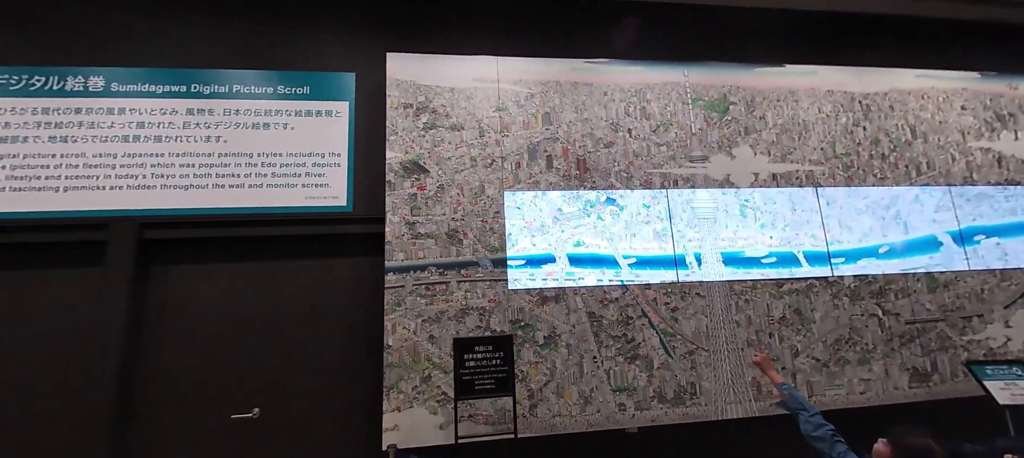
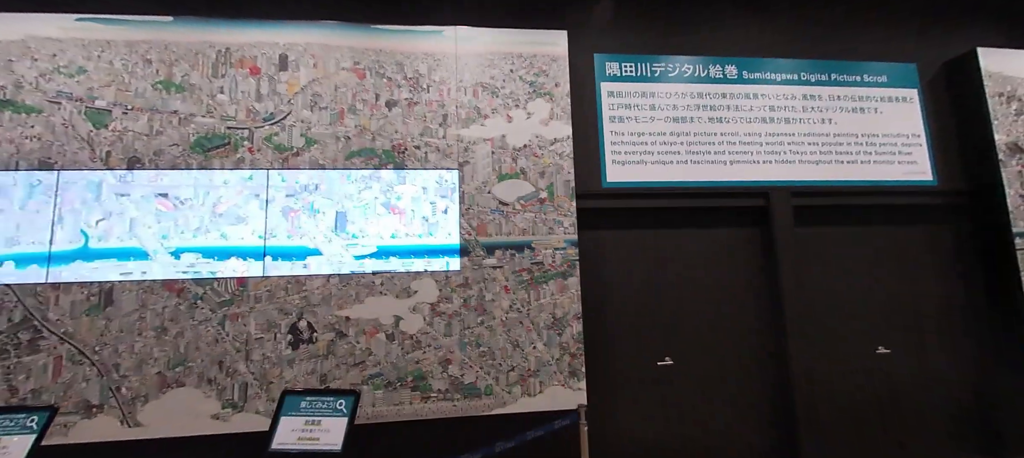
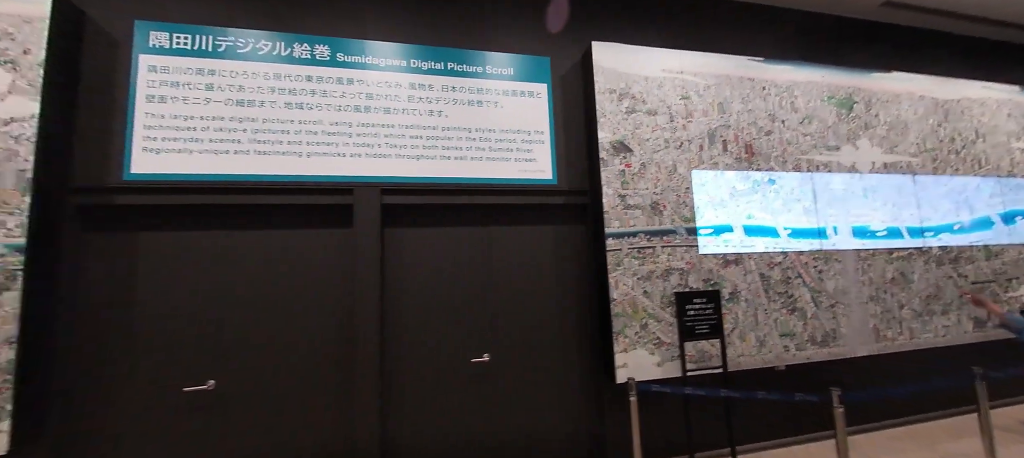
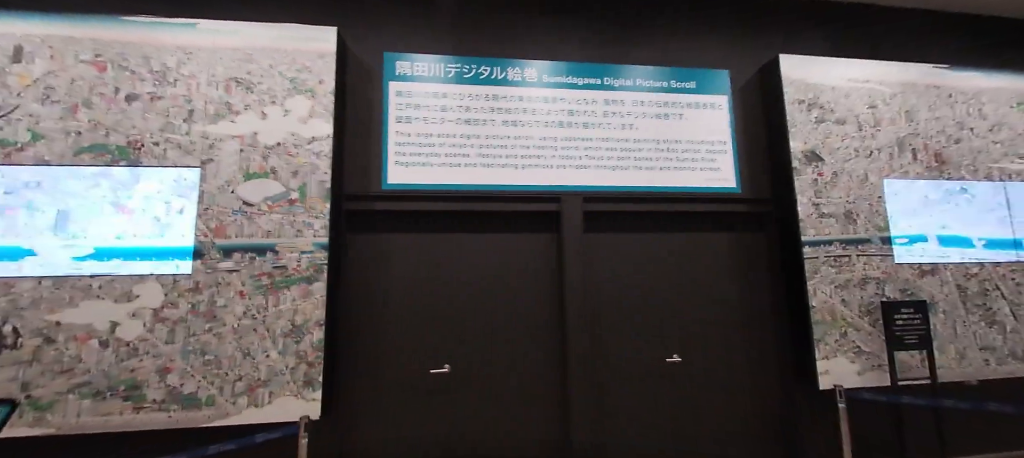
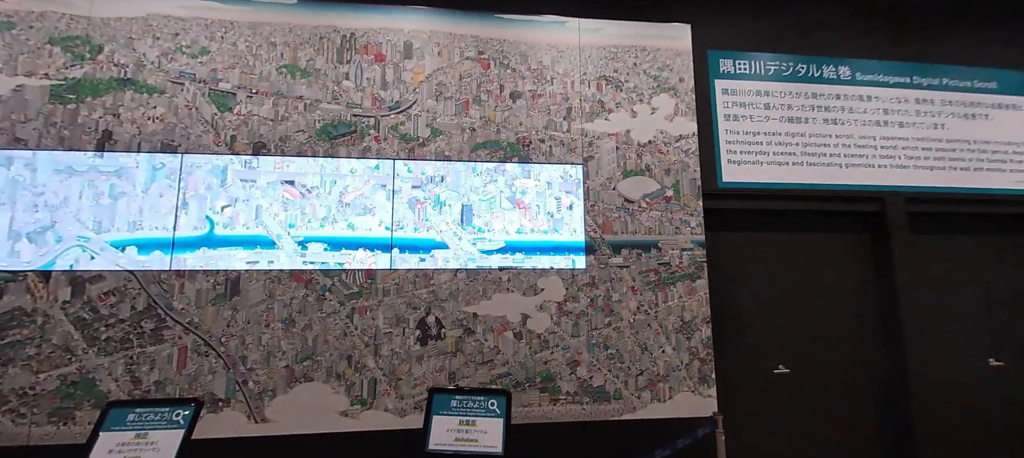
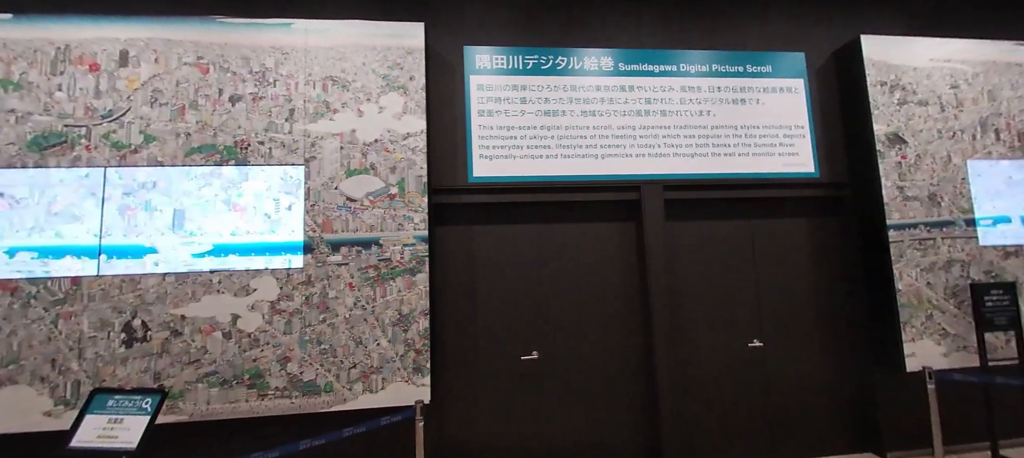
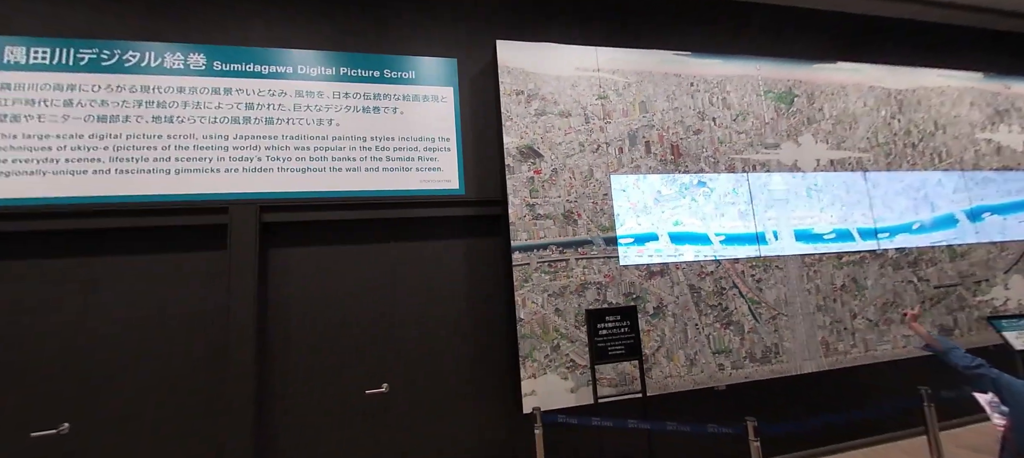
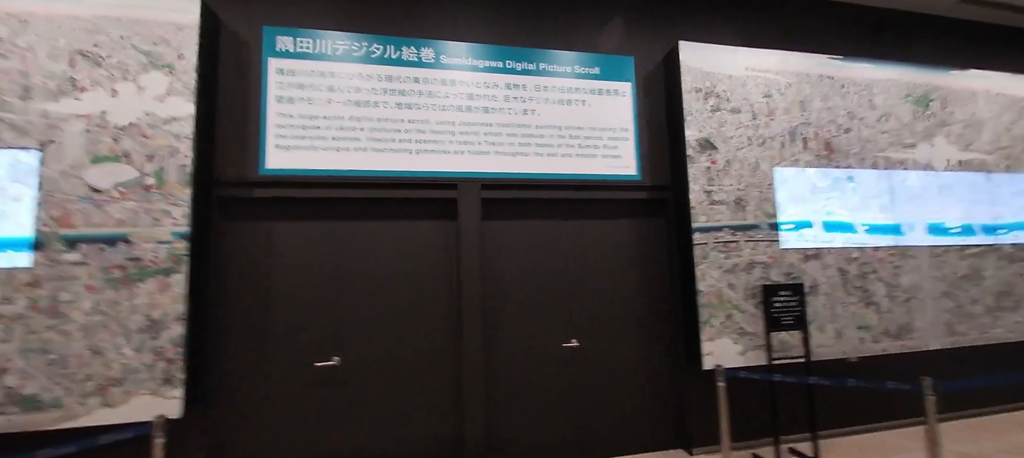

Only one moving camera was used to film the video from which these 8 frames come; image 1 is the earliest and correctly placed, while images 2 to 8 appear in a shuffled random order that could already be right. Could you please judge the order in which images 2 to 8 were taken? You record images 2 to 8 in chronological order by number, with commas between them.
7, 3, 8, 4, 6, 2, 5
